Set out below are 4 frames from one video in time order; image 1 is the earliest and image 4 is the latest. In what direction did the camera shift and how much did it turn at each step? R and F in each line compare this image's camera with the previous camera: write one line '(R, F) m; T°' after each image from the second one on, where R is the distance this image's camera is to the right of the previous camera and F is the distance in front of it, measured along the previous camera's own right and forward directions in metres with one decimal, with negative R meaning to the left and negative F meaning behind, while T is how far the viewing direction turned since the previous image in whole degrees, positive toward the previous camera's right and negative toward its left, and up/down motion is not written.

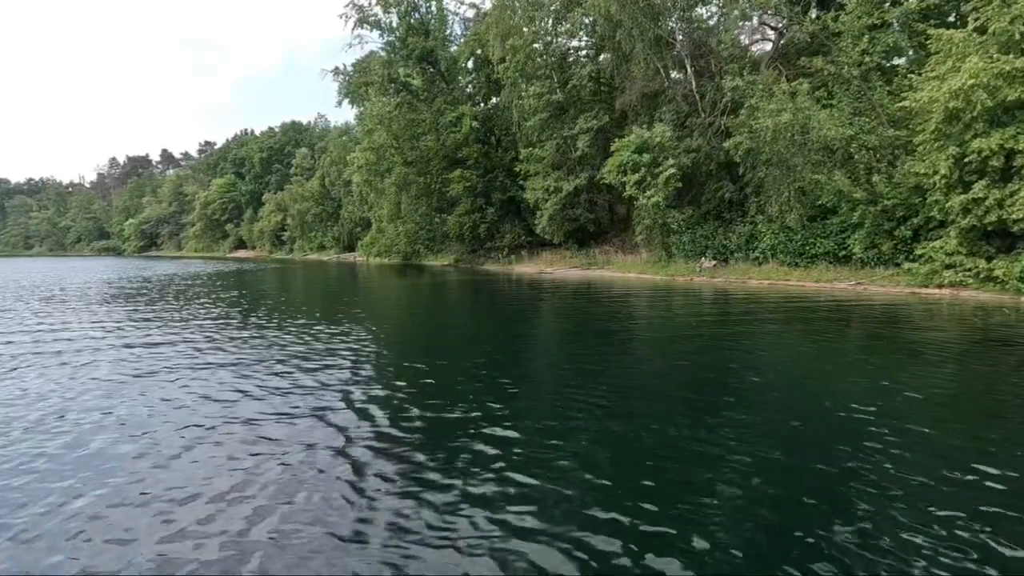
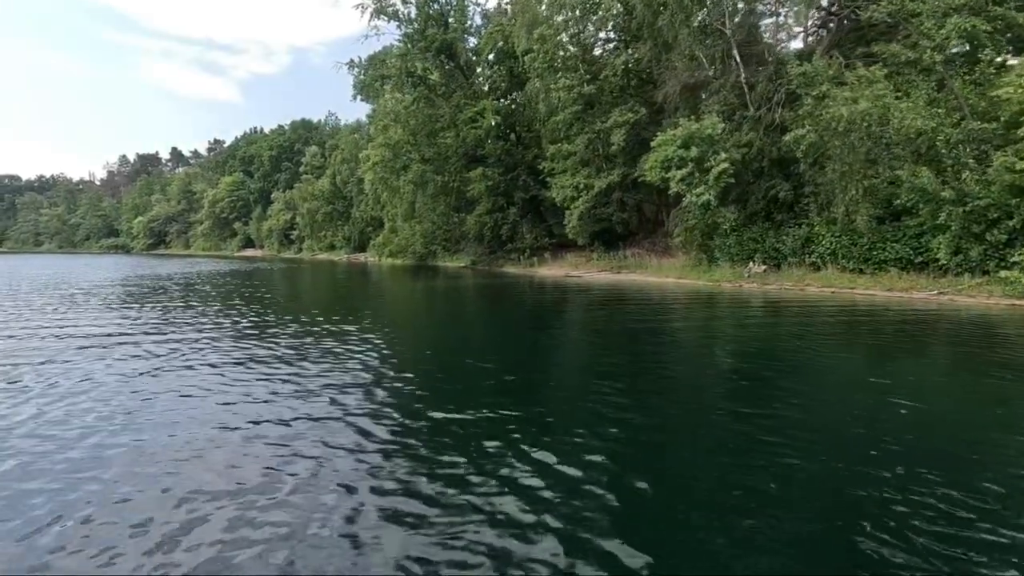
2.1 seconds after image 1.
(-1.0, +2.3) m; -1°
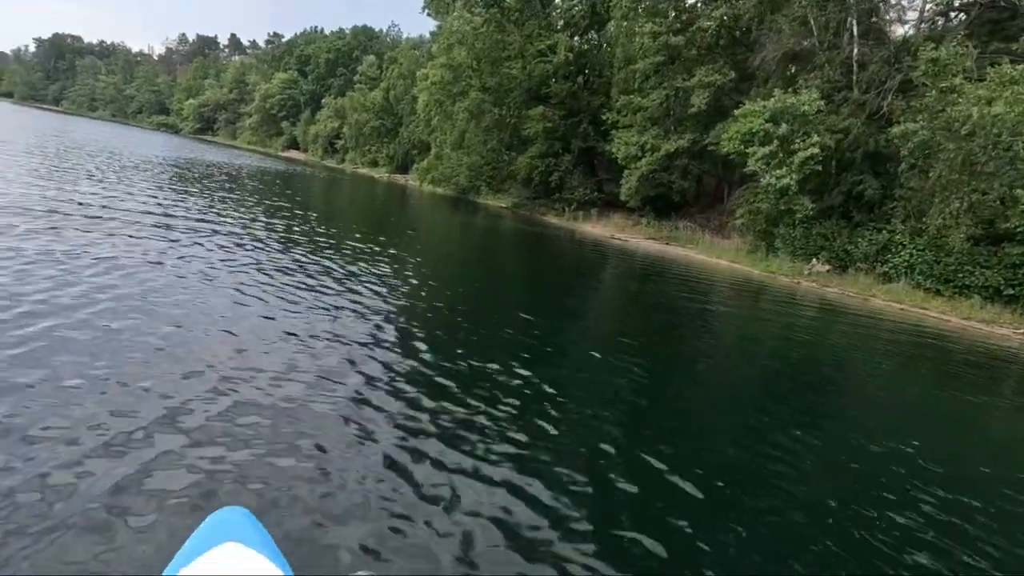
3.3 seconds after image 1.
(-0.4, +1.6) m; -2°
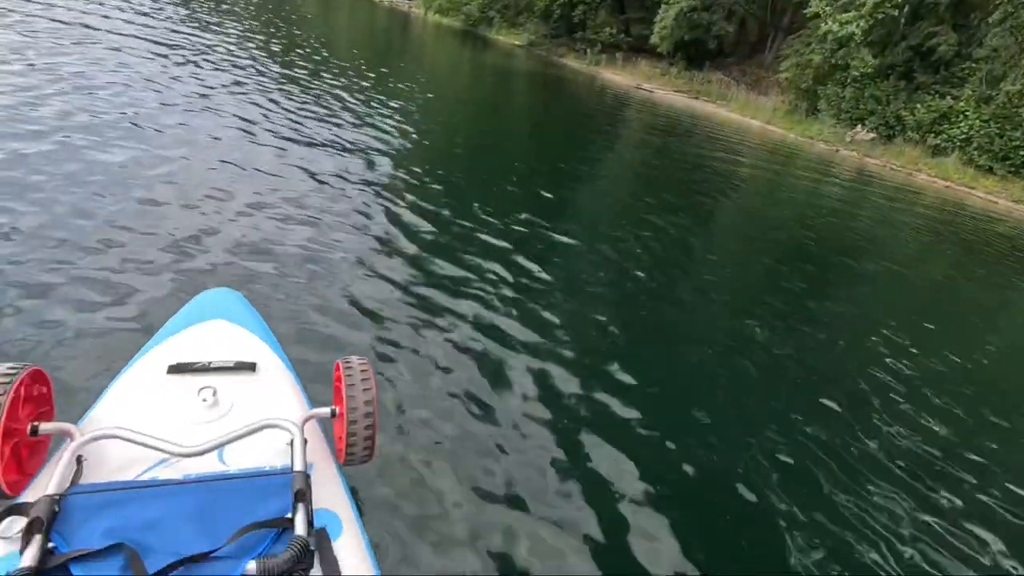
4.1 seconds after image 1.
(-0.4, +1.8) m; +1°
